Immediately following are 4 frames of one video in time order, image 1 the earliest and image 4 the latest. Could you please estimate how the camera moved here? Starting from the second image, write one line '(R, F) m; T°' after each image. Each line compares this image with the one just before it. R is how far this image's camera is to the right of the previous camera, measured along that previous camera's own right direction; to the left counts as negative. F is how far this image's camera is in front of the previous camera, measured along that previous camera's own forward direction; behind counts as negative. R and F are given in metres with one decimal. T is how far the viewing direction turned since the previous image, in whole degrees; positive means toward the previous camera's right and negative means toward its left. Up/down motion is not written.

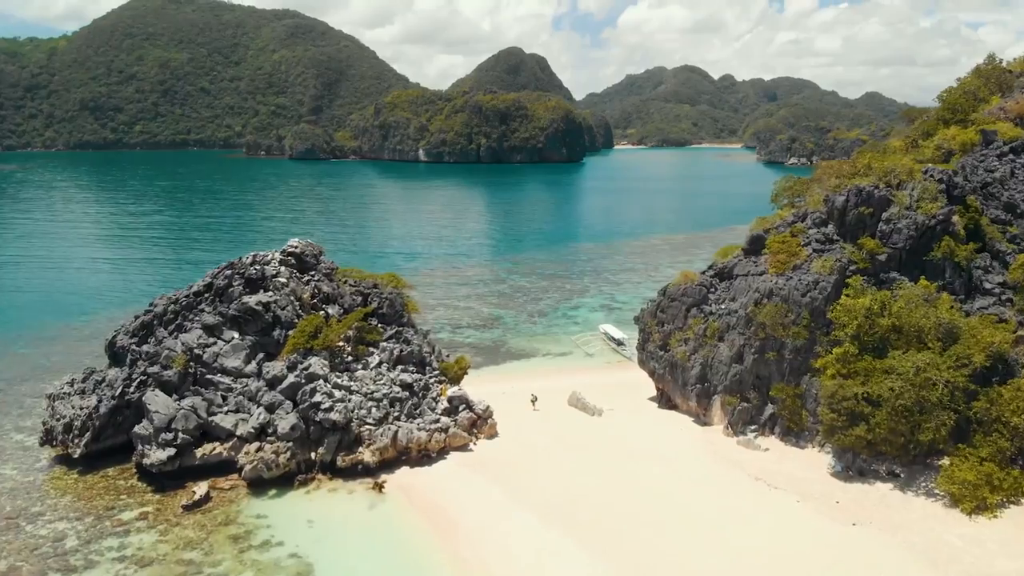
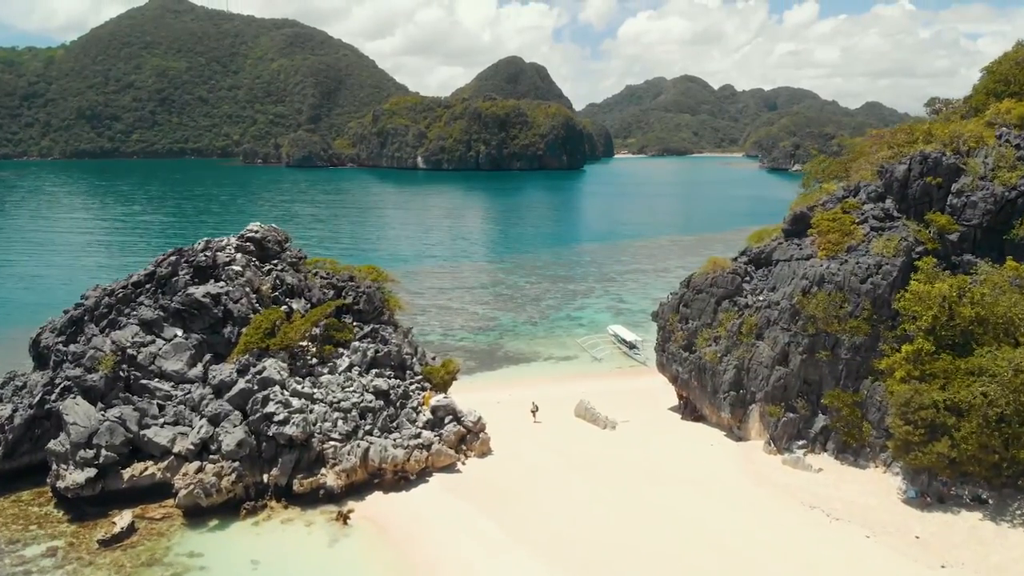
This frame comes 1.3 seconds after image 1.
(+0.1, +4.6) m; 0°
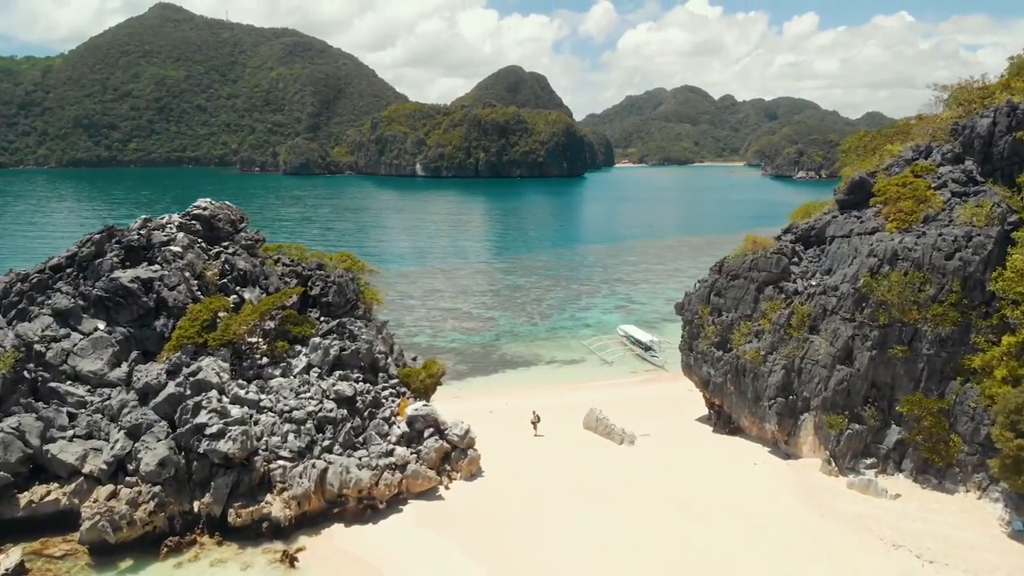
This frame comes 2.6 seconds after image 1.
(+0.1, +4.4) m; 0°
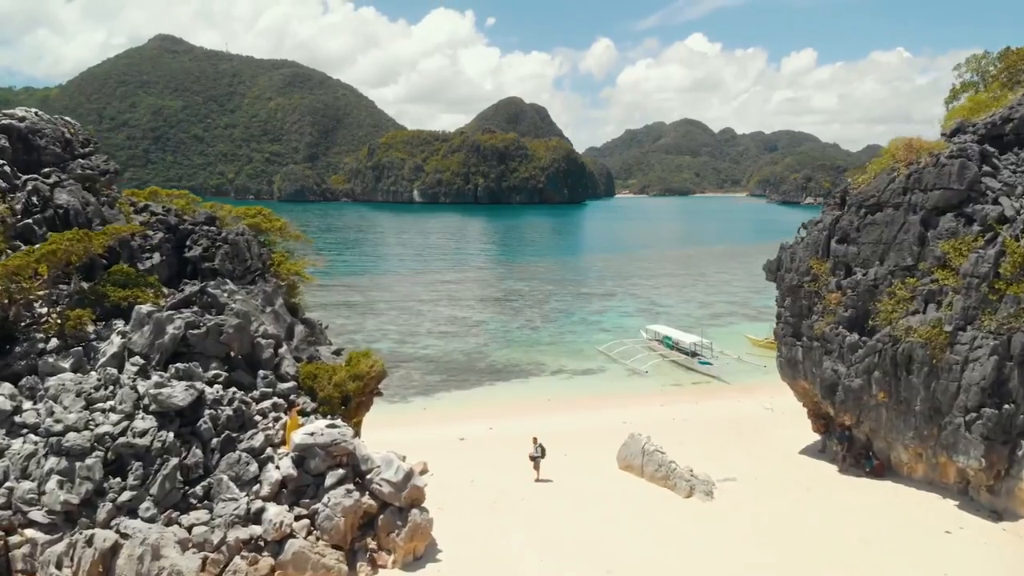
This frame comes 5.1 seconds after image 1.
(+0.3, +8.5) m; 0°
